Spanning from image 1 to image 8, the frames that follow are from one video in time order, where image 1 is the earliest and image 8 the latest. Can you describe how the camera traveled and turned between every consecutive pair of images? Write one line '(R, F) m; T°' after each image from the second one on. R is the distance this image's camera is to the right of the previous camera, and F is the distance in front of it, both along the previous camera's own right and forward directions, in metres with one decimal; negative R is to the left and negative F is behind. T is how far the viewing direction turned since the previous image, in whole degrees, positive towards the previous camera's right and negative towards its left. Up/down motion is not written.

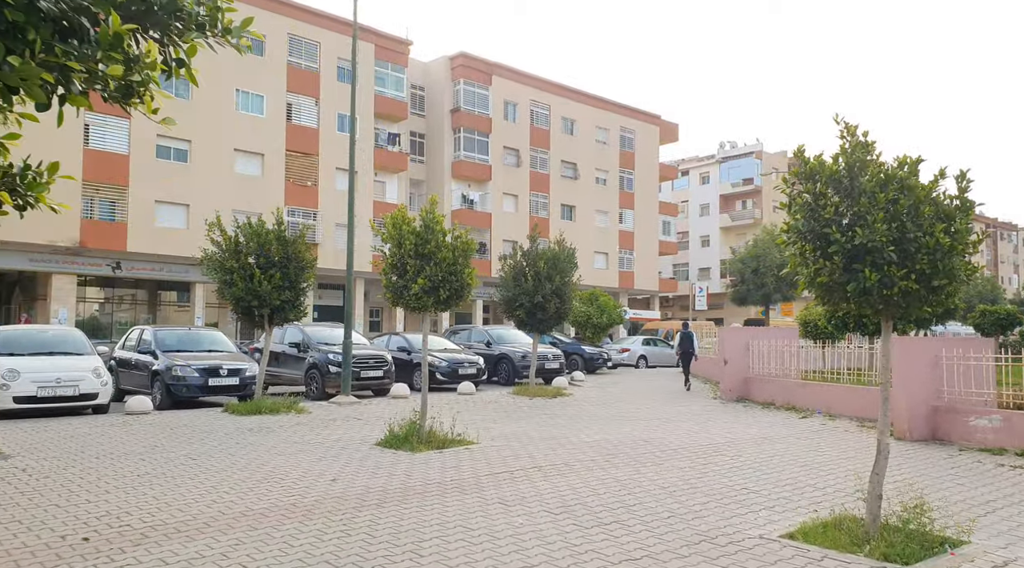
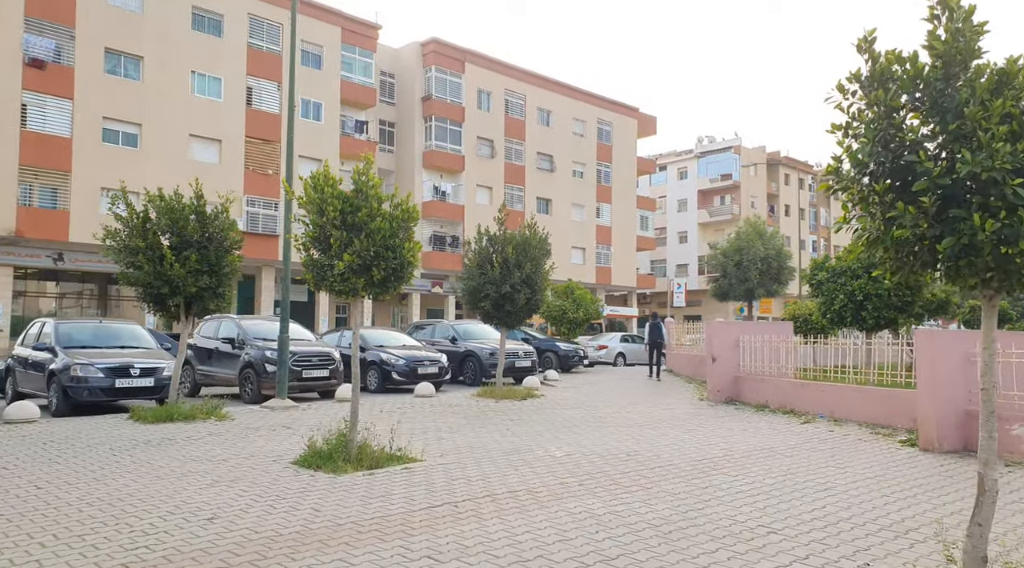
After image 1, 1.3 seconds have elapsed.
(+0.3, +1.7) m; +2°
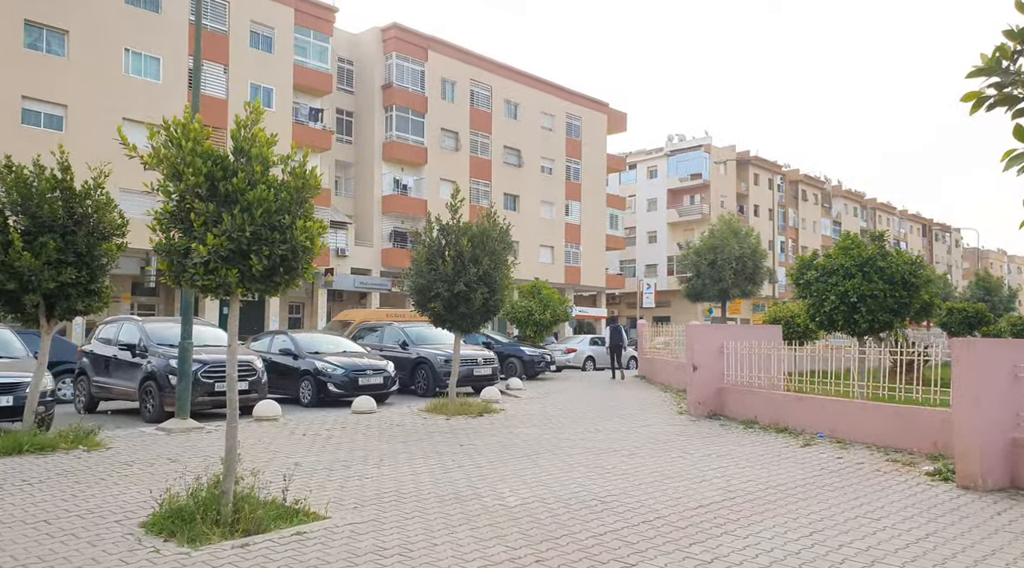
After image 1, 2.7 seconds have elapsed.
(+0.2, +1.9) m; +2°
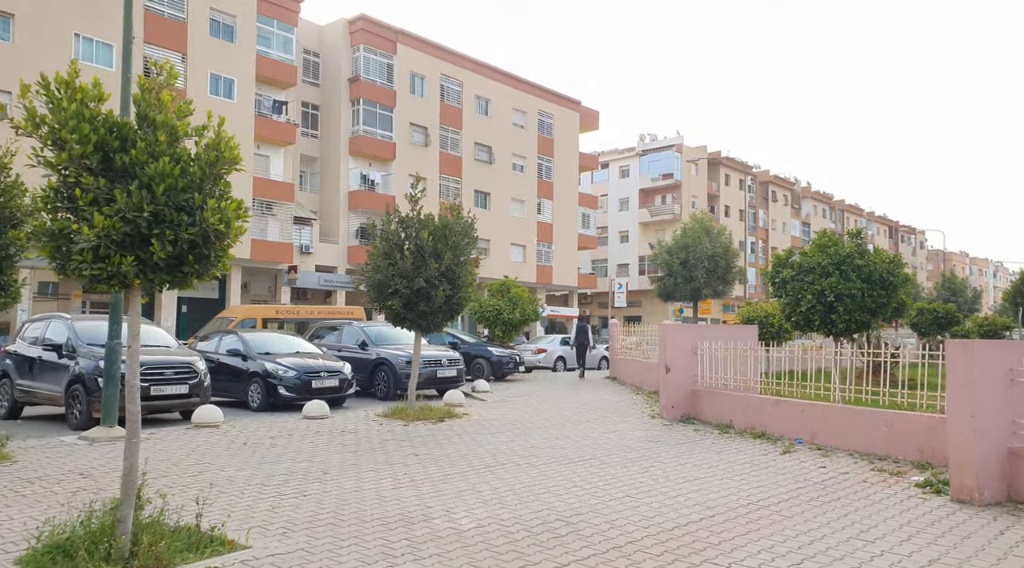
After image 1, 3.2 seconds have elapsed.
(+0.1, +0.7) m; +2°
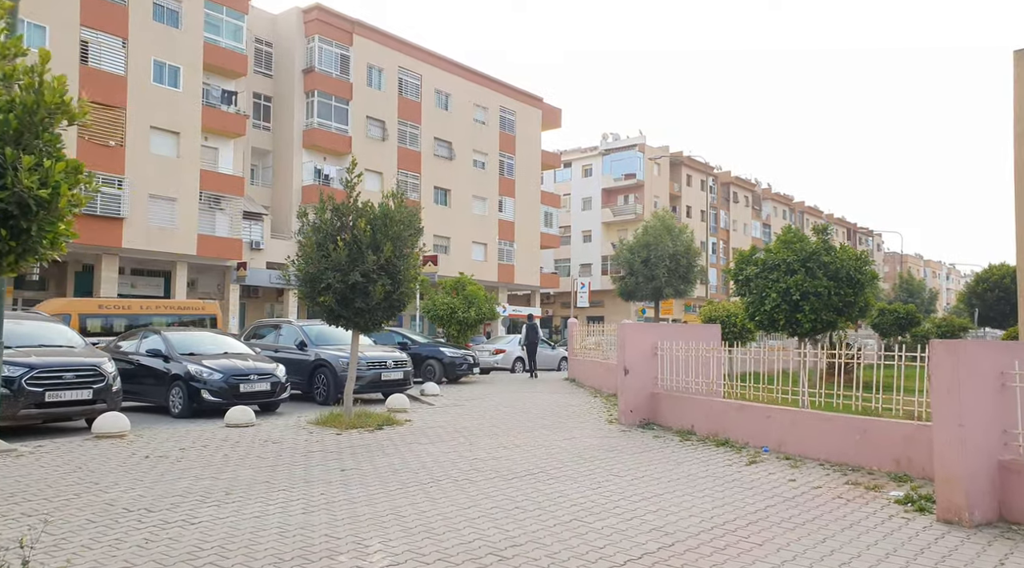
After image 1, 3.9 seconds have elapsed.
(+0.3, +0.9) m; +3°
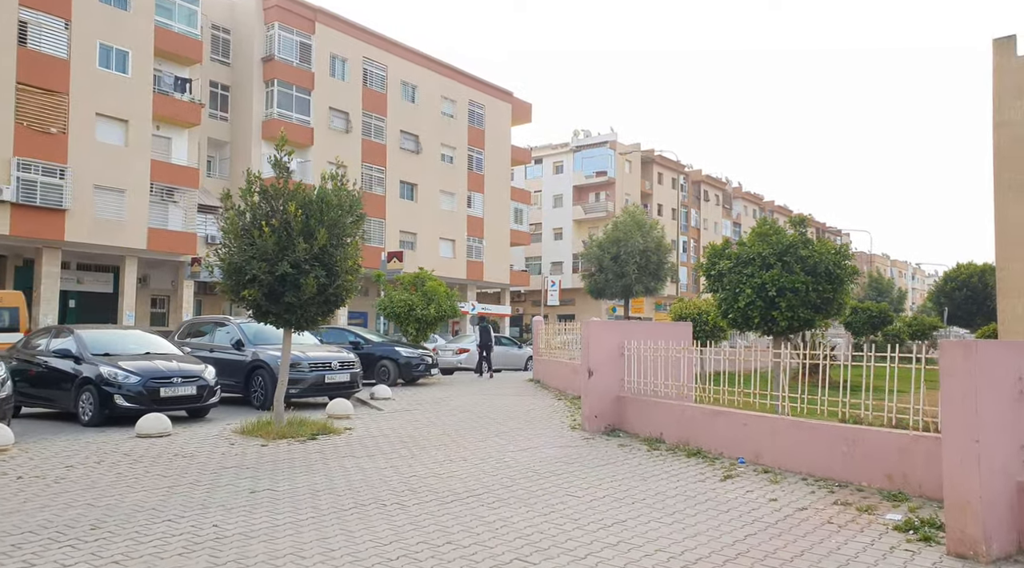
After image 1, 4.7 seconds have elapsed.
(+0.3, +1.1) m; +2°
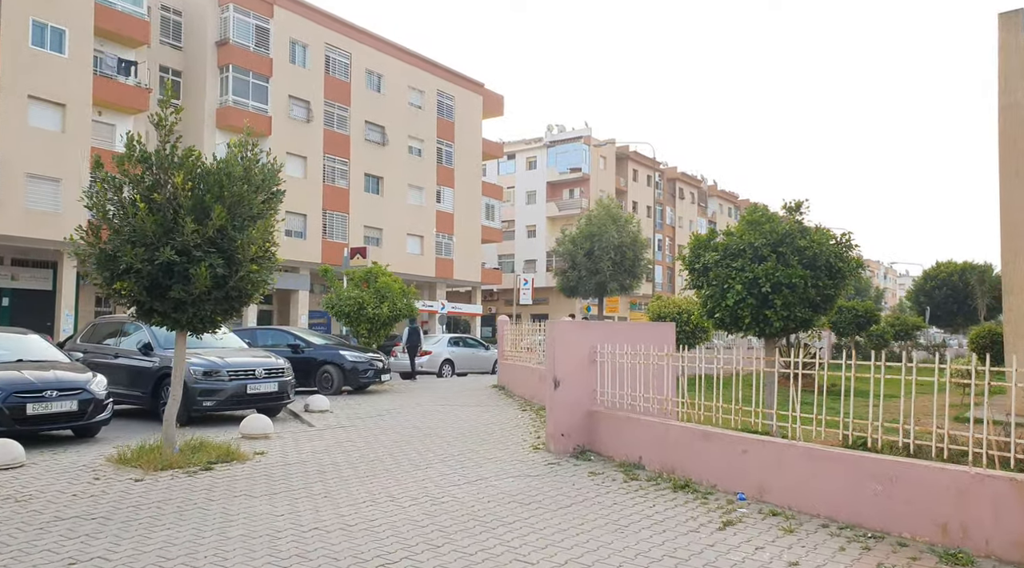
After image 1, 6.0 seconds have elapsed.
(+0.3, +1.8) m; +2°
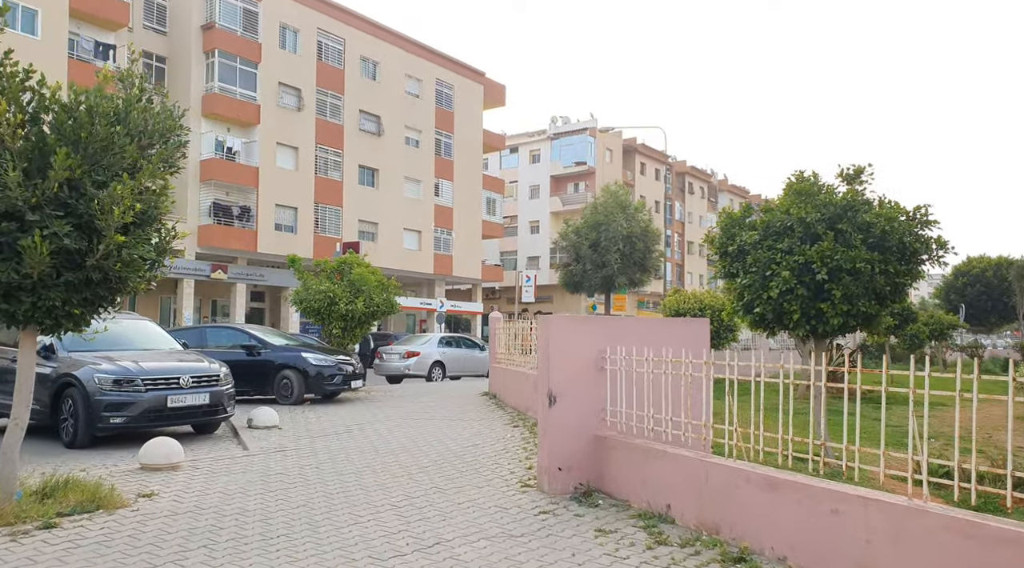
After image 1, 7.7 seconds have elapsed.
(+0.2, +2.3) m; 0°
